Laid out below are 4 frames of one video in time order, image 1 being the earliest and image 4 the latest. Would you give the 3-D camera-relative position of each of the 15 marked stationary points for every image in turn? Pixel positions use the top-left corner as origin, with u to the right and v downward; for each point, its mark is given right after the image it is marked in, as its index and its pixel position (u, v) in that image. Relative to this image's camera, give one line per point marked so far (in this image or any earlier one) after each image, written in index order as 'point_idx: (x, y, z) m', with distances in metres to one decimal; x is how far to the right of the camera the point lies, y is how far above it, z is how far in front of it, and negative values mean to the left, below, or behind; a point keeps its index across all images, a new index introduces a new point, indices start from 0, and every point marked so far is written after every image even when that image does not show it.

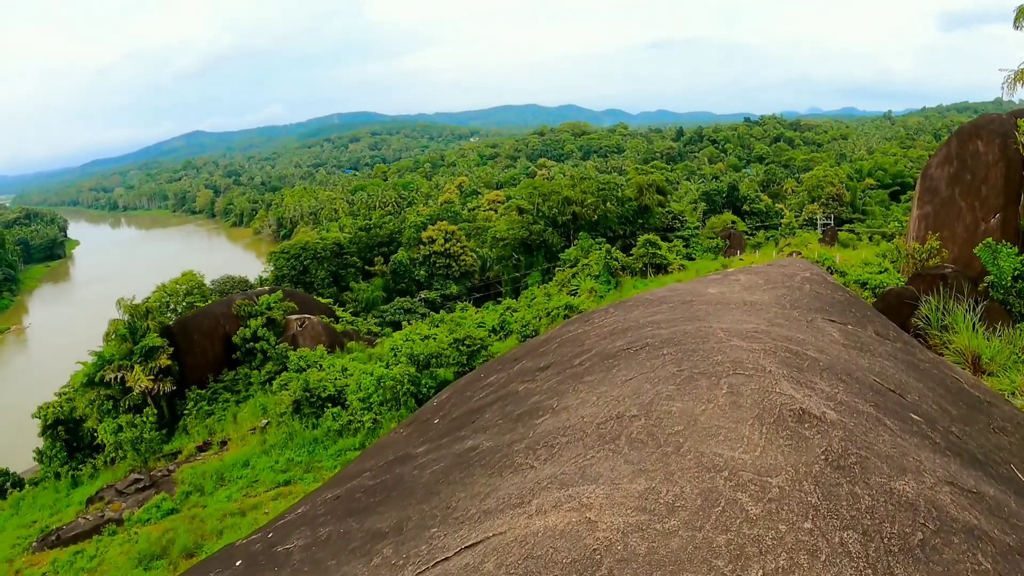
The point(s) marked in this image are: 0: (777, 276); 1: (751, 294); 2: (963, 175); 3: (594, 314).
0: (+1.8, +0.1, +4.3) m
1: (+1.5, 0.0, +3.9) m
2: (+6.2, +1.5, +8.5) m
3: (+0.5, -0.2, +4.2) m
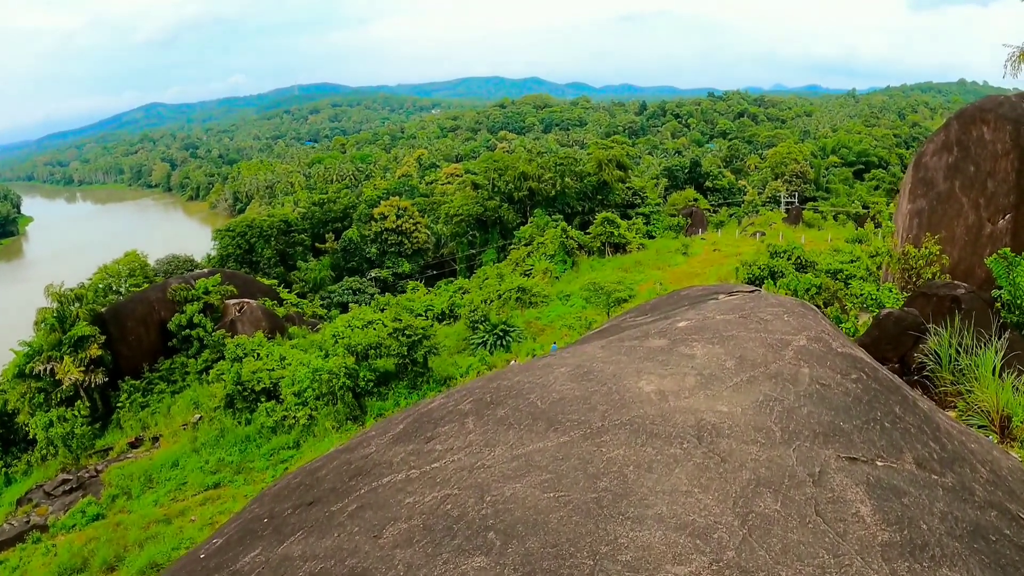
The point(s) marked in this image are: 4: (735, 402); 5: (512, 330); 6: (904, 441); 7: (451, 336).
0: (+1.0, -0.3, +2.6) m
1: (+0.7, -0.4, +2.2) m
2: (+5.1, +1.4, +7.0) m
3: (-0.3, -0.5, +2.5) m
4: (+0.8, -0.4, +2.2) m
5: (+0.1, -0.8, +12.3) m
6: (+1.5, -0.6, +2.4) m
7: (-1.1, -0.9, +12.7) m
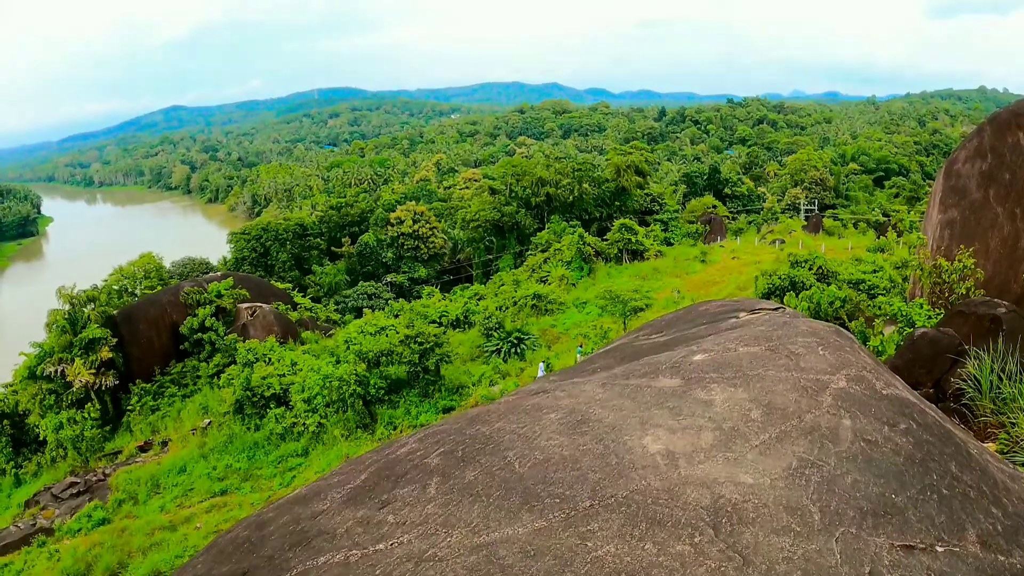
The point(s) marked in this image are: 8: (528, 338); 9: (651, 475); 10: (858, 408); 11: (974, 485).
0: (+0.9, -0.4, +2.2) m
1: (+0.6, -0.5, +1.8) m
2: (+5.1, +1.2, +6.5) m
3: (-0.4, -0.6, +2.1) m
4: (+0.7, -0.5, +1.8) m
5: (+0.2, -1.0, +11.8) m
6: (+1.4, -0.7, +1.9) m
7: (-1.0, -1.1, +12.3) m
8: (+0.3, -1.0, +11.9) m
9: (+0.4, -0.5, +1.7) m
10: (+1.2, -0.4, +2.1) m
11: (+1.6, -0.7, +2.1) m
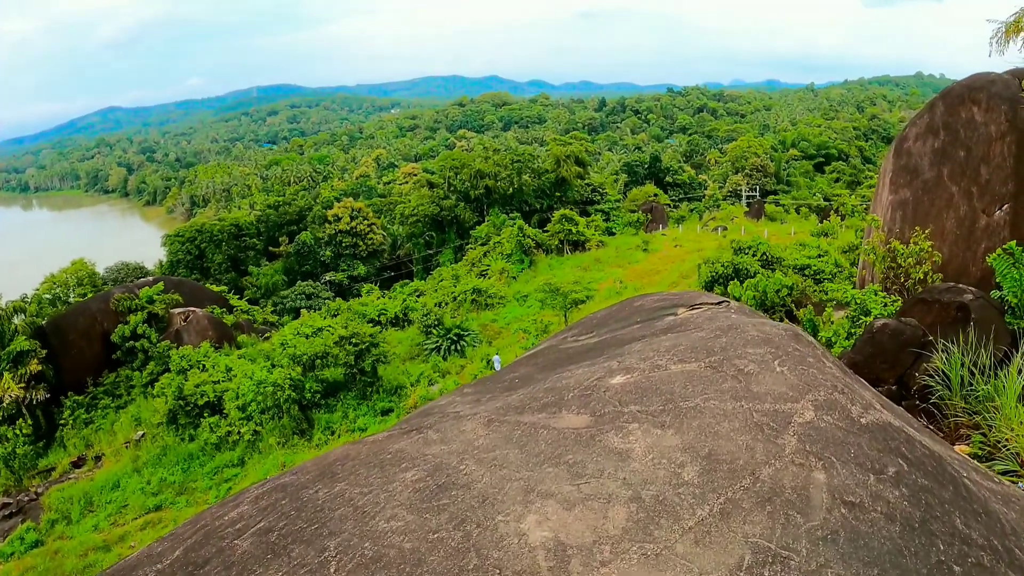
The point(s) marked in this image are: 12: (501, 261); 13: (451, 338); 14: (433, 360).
0: (+0.5, -0.4, +1.6) m
1: (+0.2, -0.5, +1.2) m
2: (+4.4, +1.4, +6.1) m
3: (-0.7, -0.7, +1.4) m
4: (+0.3, -0.5, +1.2) m
5: (-0.8, -0.9, +11.2) m
6: (+1.0, -0.7, +1.3) m
7: (-2.0, -1.0, +11.5) m
8: (-0.8, -0.9, +11.2) m
9: (0.0, -0.5, +1.1) m
10: (+0.8, -0.4, +1.5) m
11: (+1.2, -0.7, +1.6) m
12: (-0.3, +0.7, +16.6) m
13: (-1.1, -1.0, +11.1) m
14: (-1.3, -1.3, +10.5) m
